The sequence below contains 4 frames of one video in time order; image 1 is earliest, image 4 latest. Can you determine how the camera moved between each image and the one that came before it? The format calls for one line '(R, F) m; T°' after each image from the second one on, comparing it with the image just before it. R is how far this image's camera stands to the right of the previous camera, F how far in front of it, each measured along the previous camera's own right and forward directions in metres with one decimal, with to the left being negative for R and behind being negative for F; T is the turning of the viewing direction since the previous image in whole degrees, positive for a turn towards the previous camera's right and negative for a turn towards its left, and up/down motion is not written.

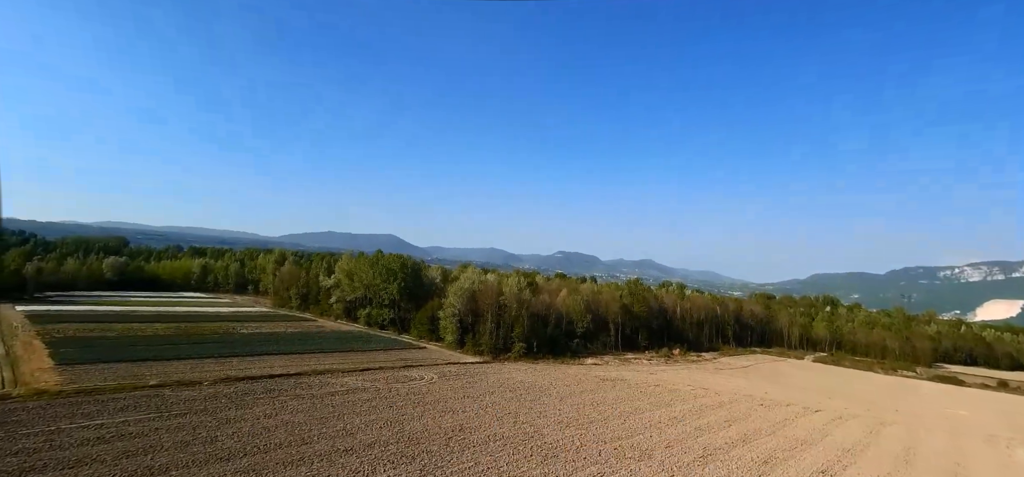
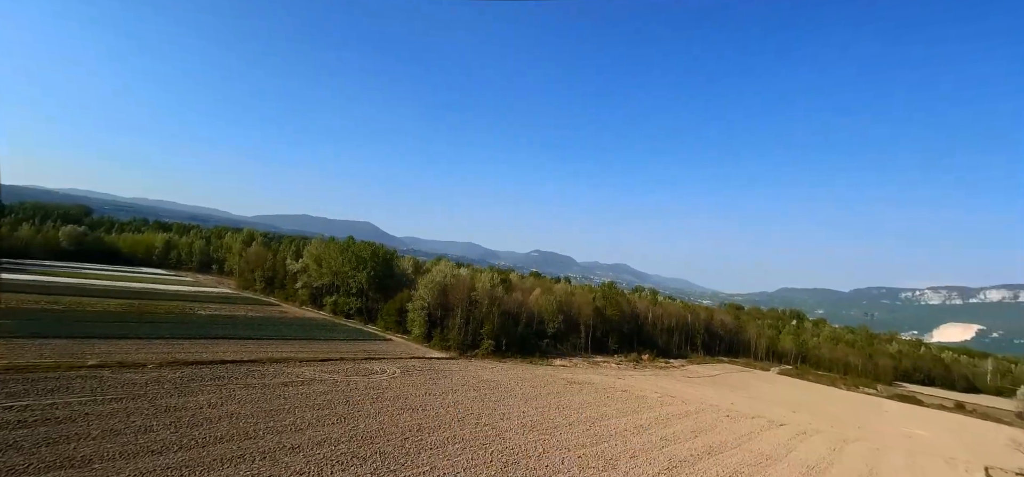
(+0.2, +1.0) m; +2°
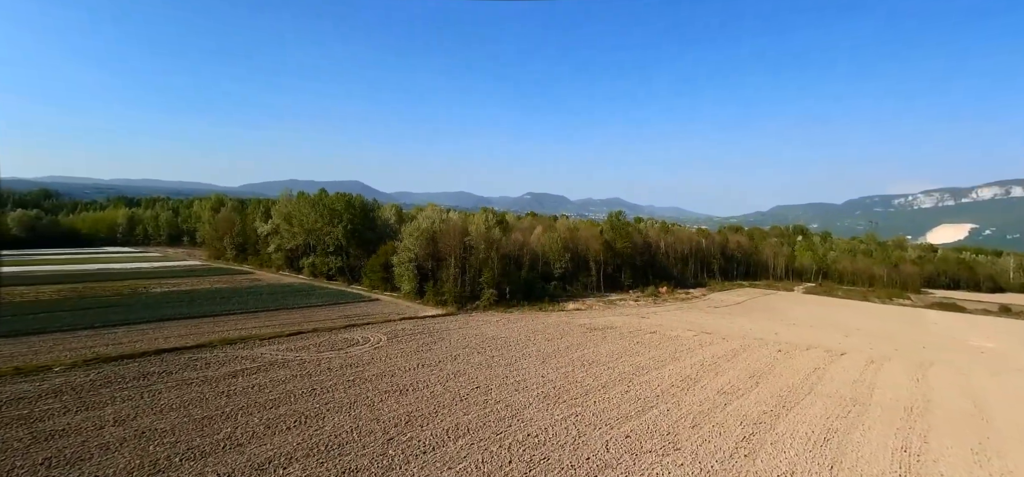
(-0.3, +6.3) m; 0°
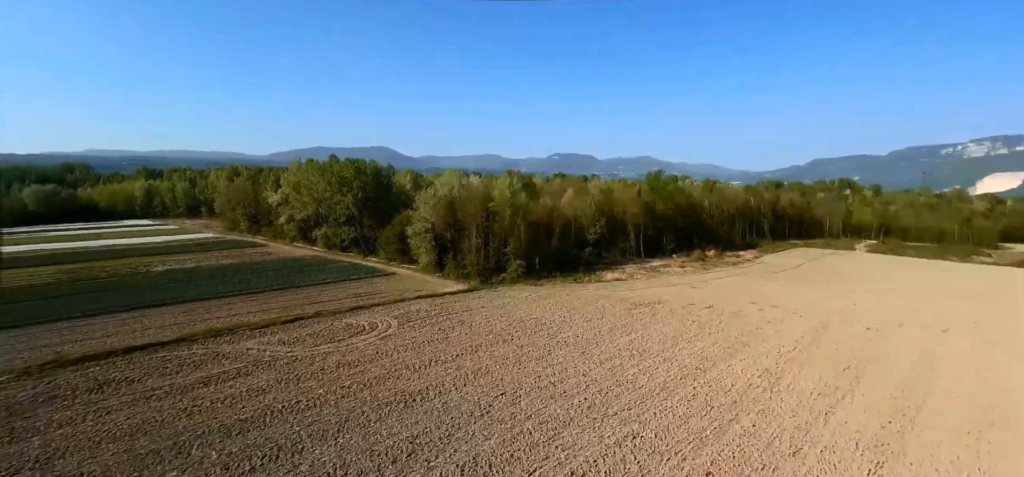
(-0.1, +4.5) m; -3°
